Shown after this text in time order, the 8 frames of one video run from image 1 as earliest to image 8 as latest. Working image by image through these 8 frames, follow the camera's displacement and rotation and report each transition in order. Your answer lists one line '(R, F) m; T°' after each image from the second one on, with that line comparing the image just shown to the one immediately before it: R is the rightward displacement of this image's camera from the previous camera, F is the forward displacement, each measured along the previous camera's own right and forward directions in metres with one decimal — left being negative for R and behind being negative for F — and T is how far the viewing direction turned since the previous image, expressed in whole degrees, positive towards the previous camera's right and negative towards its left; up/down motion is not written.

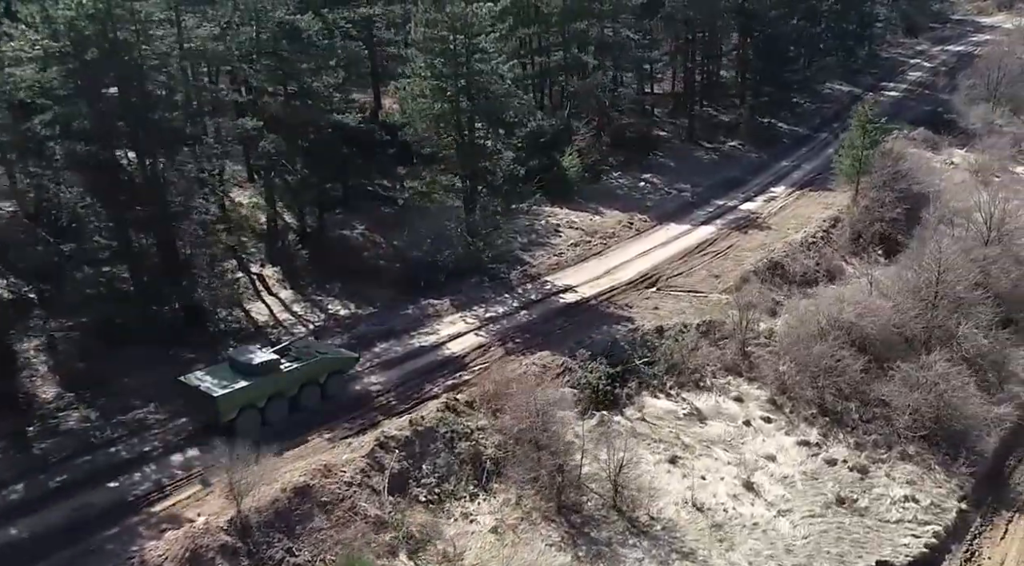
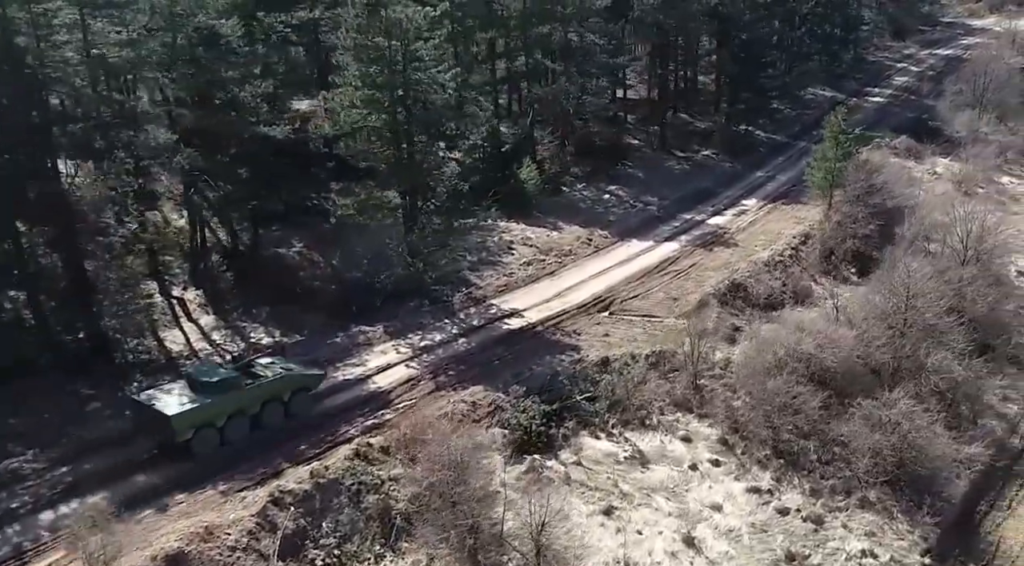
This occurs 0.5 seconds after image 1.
(+2.0, +2.5) m; 0°
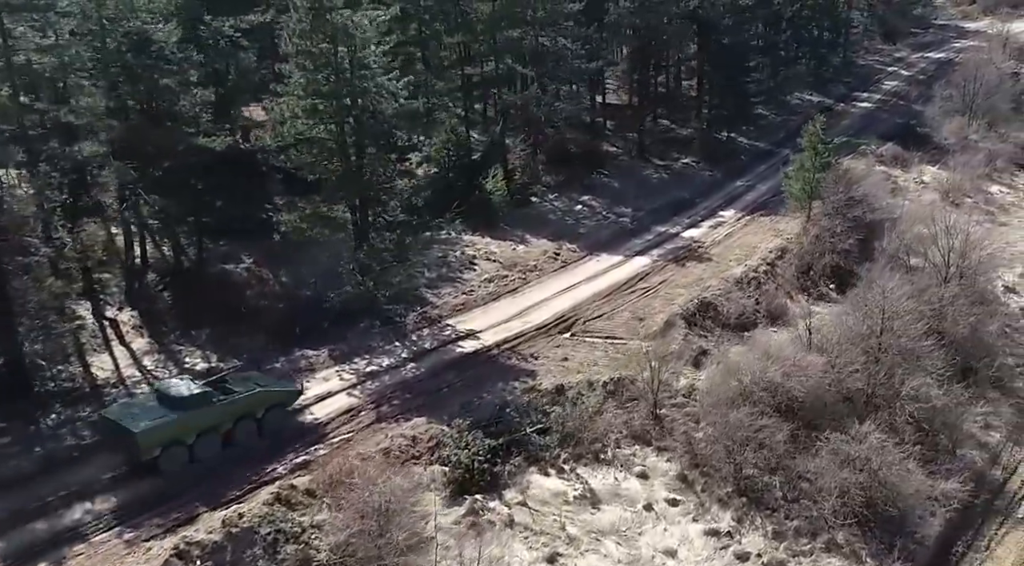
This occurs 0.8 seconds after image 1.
(+1.4, +1.9) m; 0°
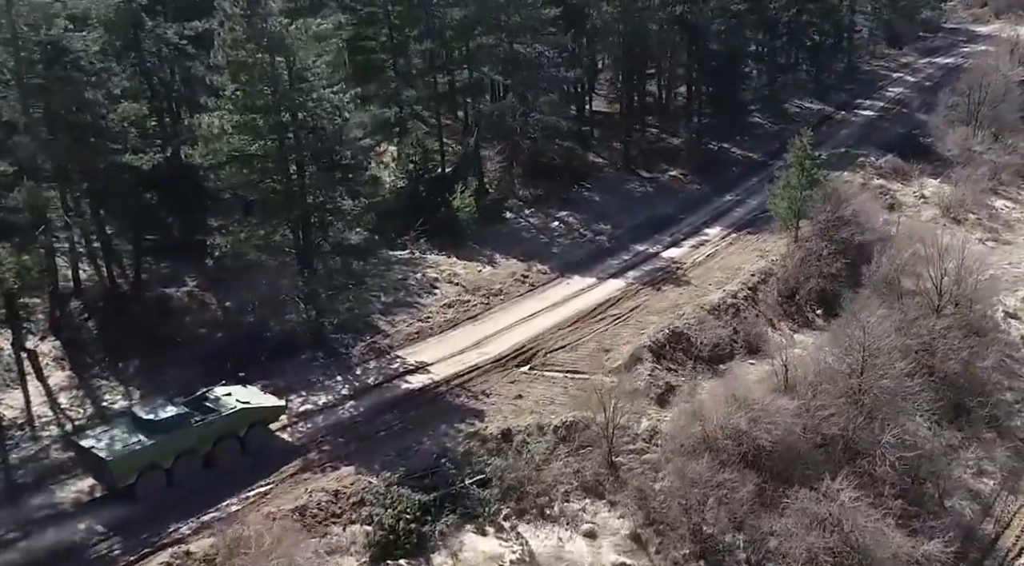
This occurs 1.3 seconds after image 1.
(+1.8, +2.5) m; -1°
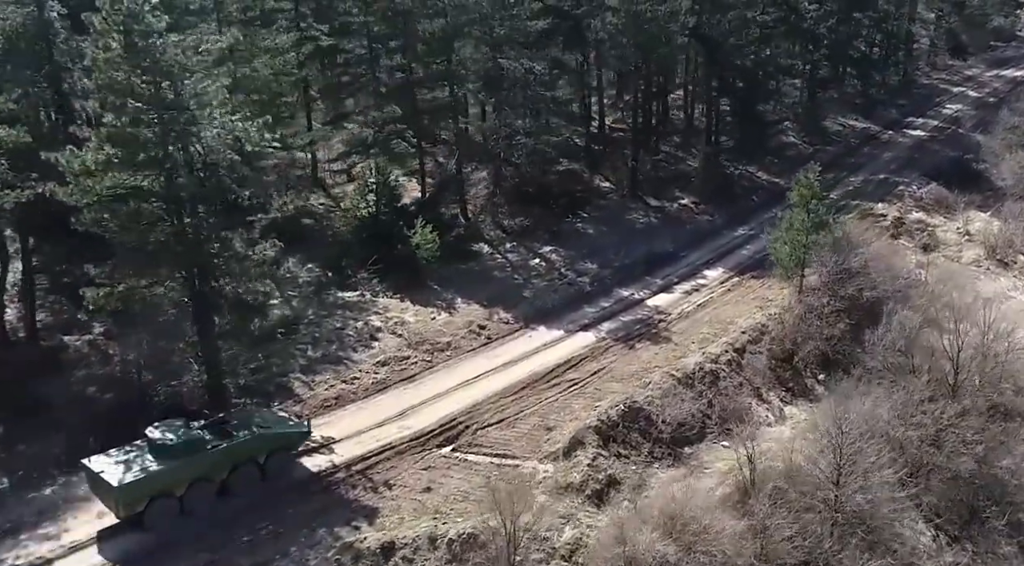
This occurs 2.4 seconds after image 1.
(+3.9, +4.9) m; -4°
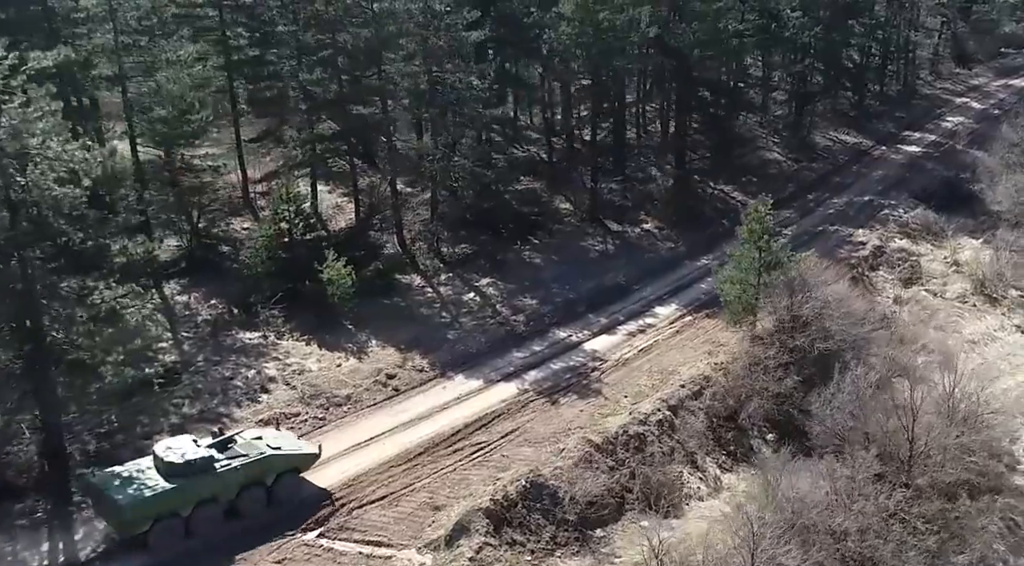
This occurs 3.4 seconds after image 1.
(+3.3, +3.8) m; -1°
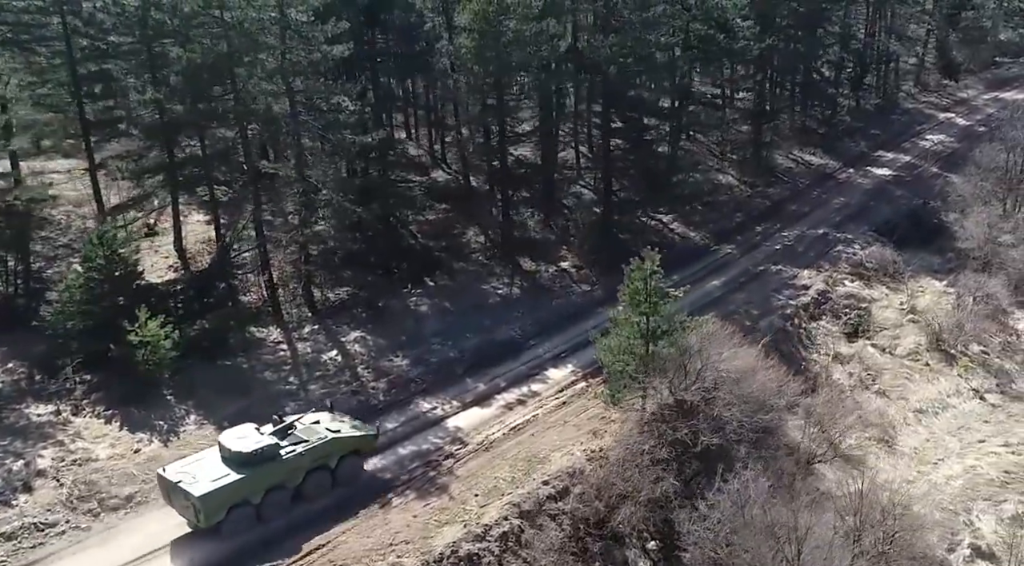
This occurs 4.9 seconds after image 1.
(+4.6, +5.5) m; 0°
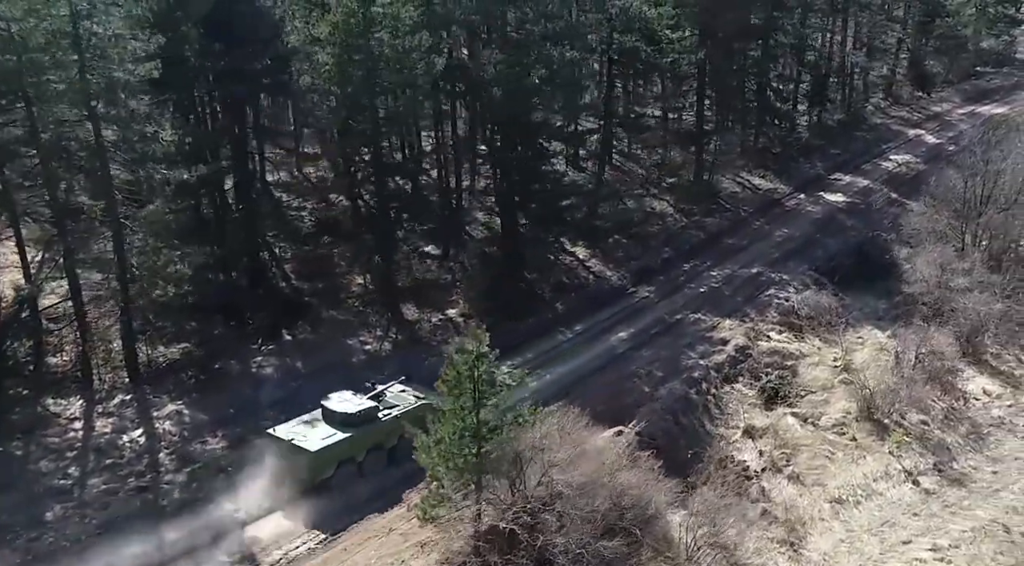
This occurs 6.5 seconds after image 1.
(+4.5, +5.3) m; 0°
